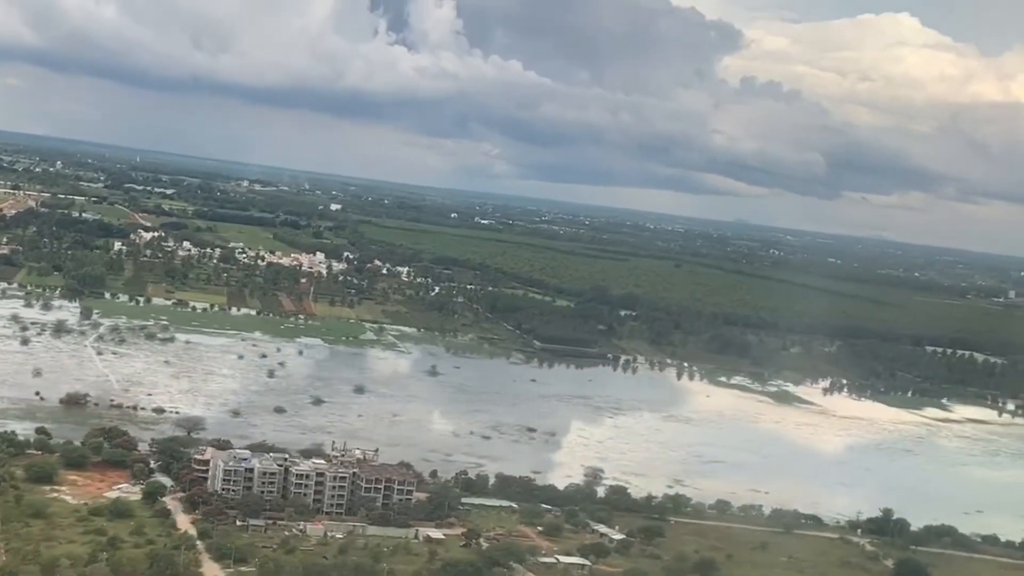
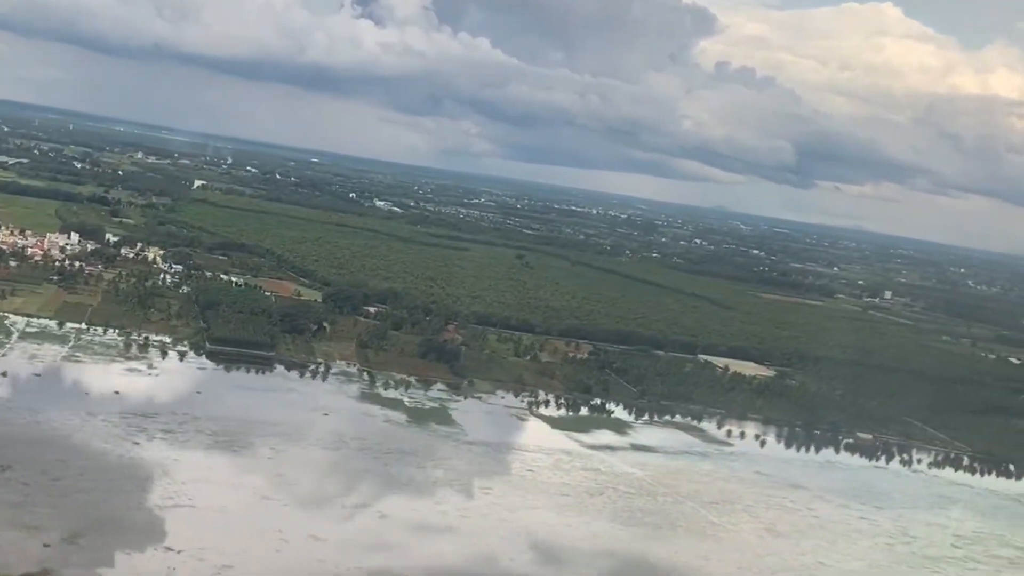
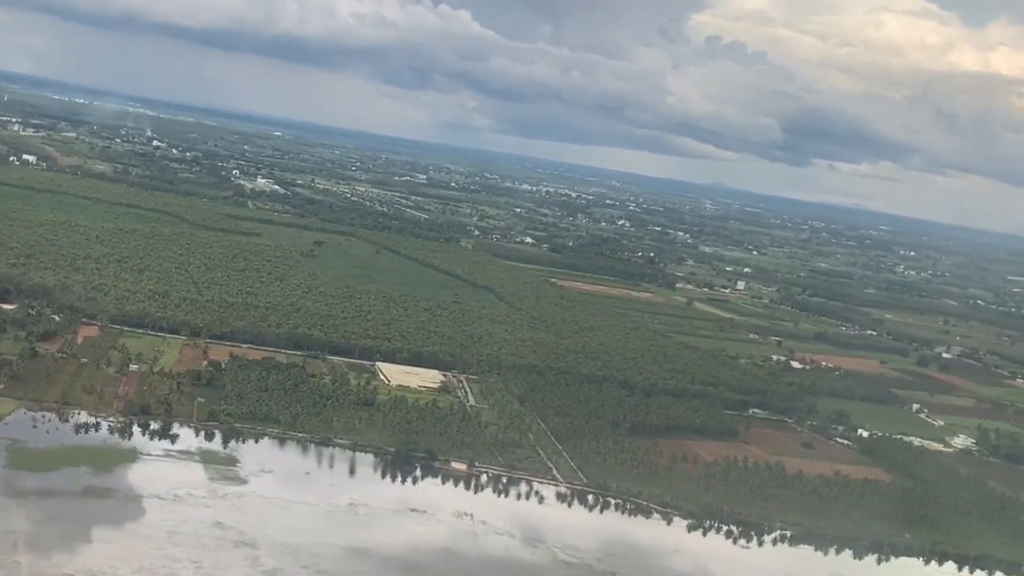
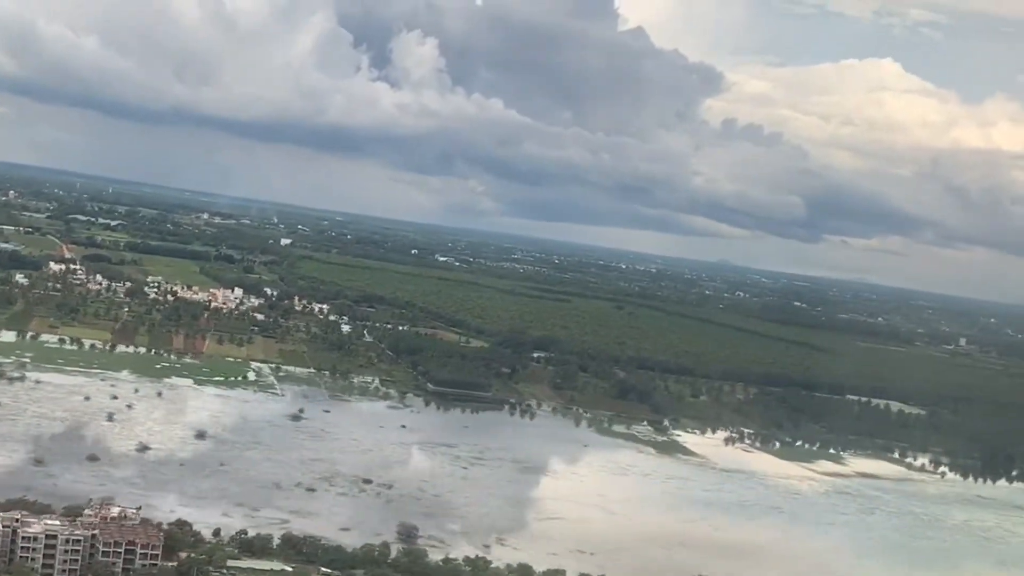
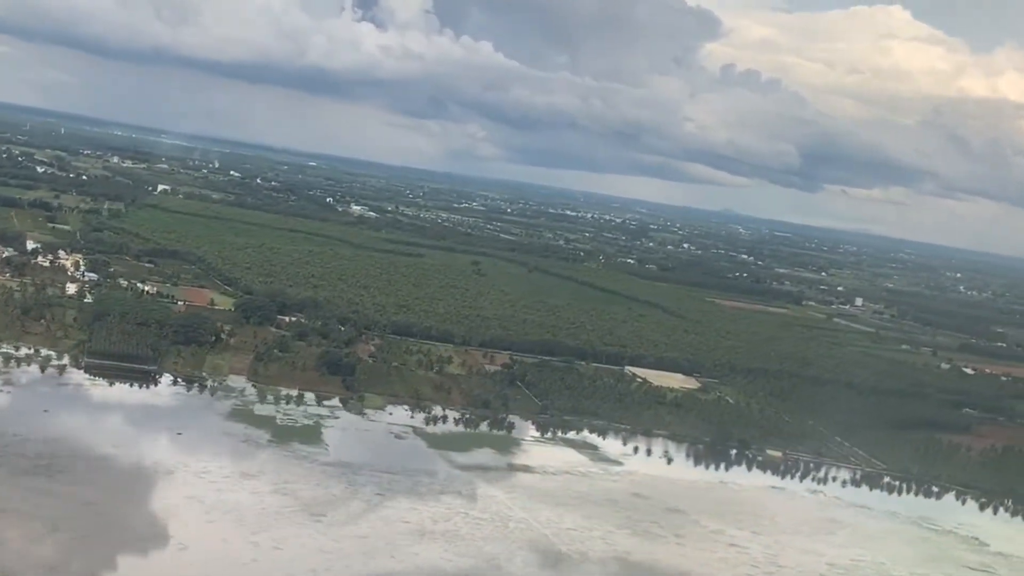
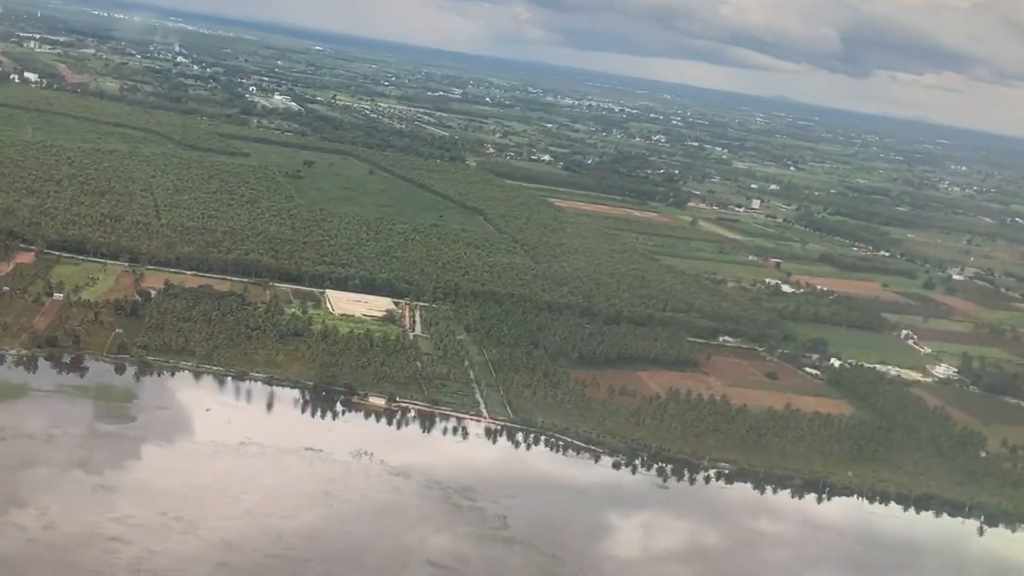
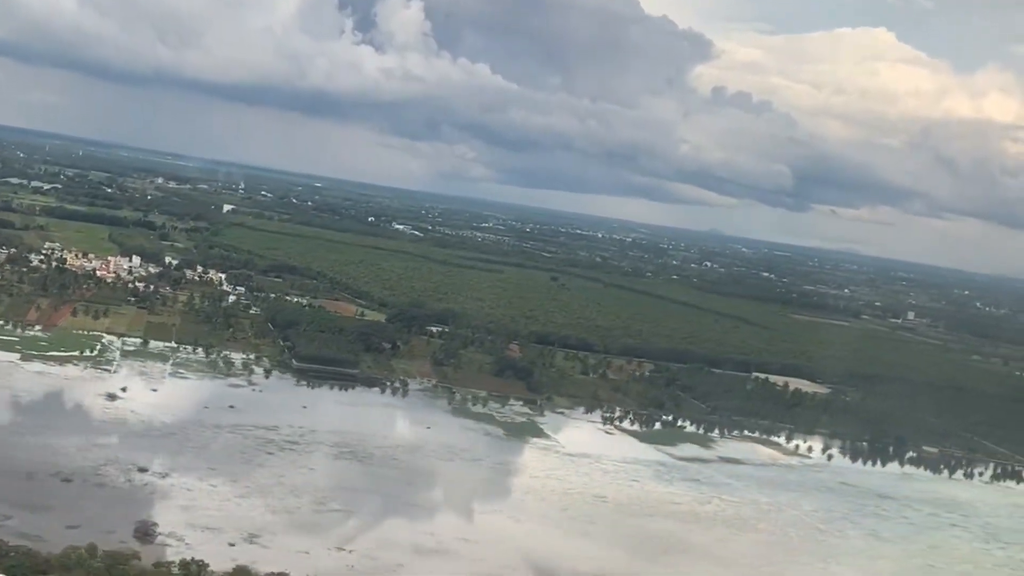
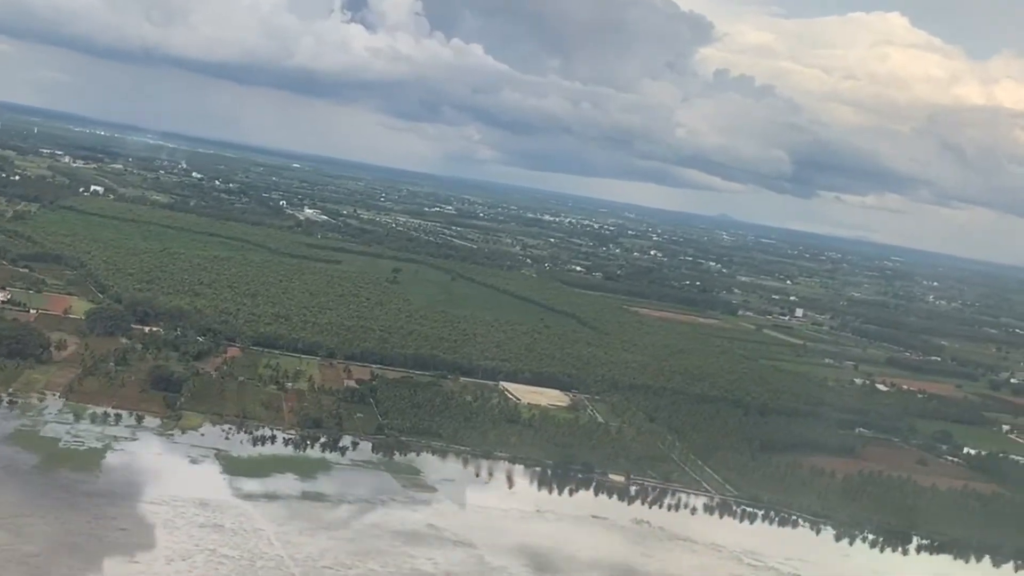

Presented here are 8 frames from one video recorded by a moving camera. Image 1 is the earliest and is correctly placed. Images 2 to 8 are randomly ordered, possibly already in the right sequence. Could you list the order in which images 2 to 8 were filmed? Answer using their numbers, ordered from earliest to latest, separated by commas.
4, 7, 2, 5, 8, 3, 6
